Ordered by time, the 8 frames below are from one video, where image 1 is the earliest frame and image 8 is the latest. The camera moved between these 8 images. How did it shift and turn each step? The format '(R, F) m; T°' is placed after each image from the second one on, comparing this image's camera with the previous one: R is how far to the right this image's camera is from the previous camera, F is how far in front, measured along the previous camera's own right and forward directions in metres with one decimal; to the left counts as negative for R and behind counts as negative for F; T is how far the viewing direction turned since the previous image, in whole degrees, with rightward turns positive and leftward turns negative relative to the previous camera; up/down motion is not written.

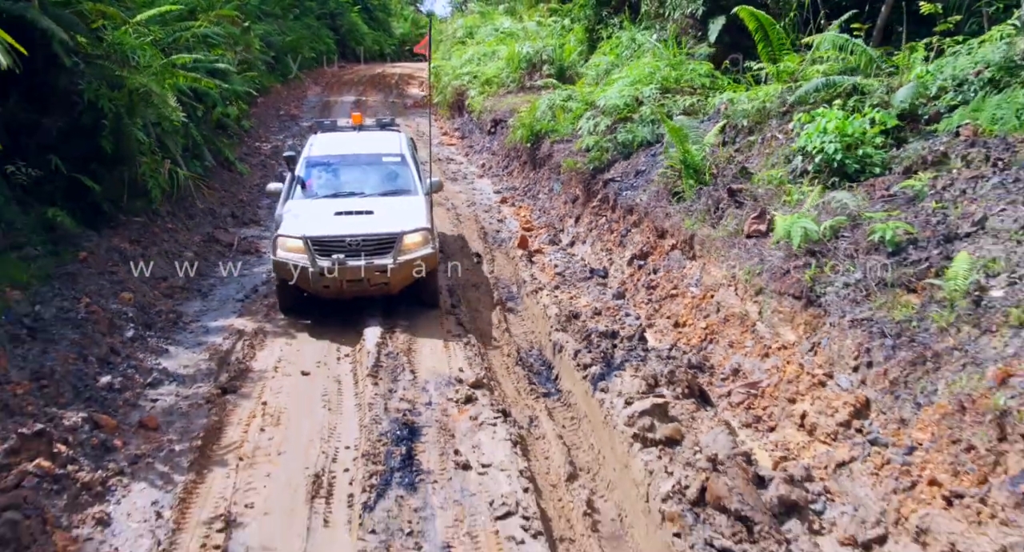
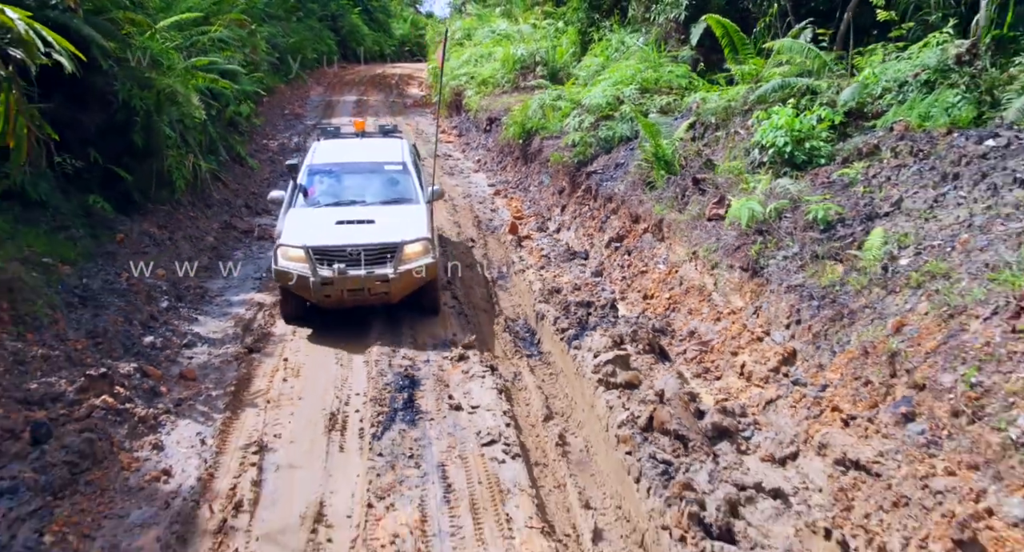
(+0.1, -0.9) m; 0°
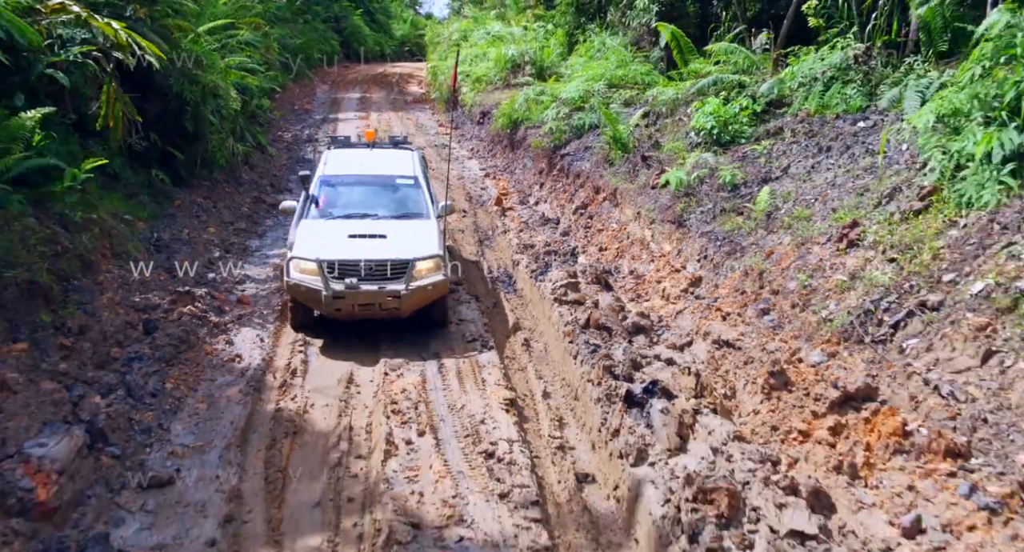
(+0.2, -1.9) m; 0°
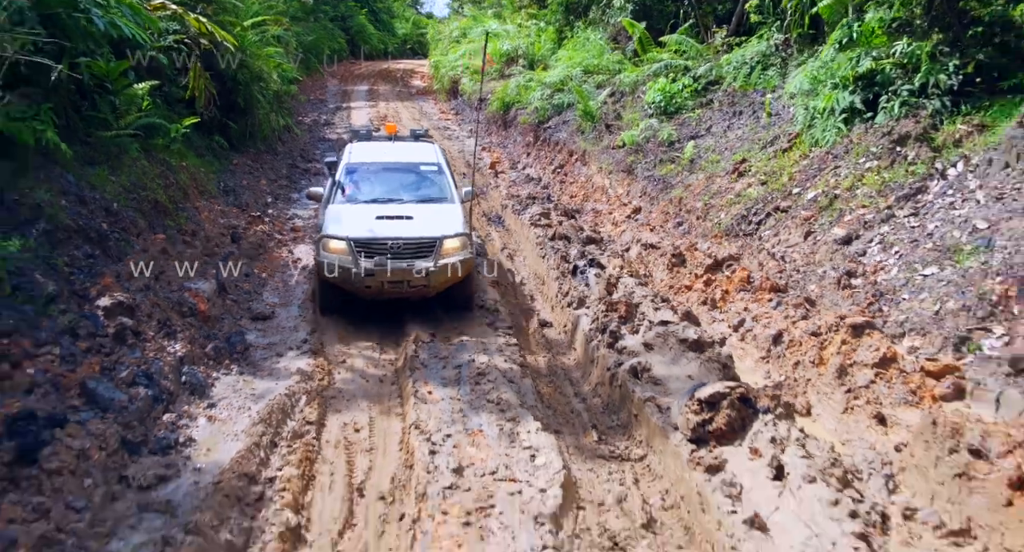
(+0.2, -2.6) m; 0°
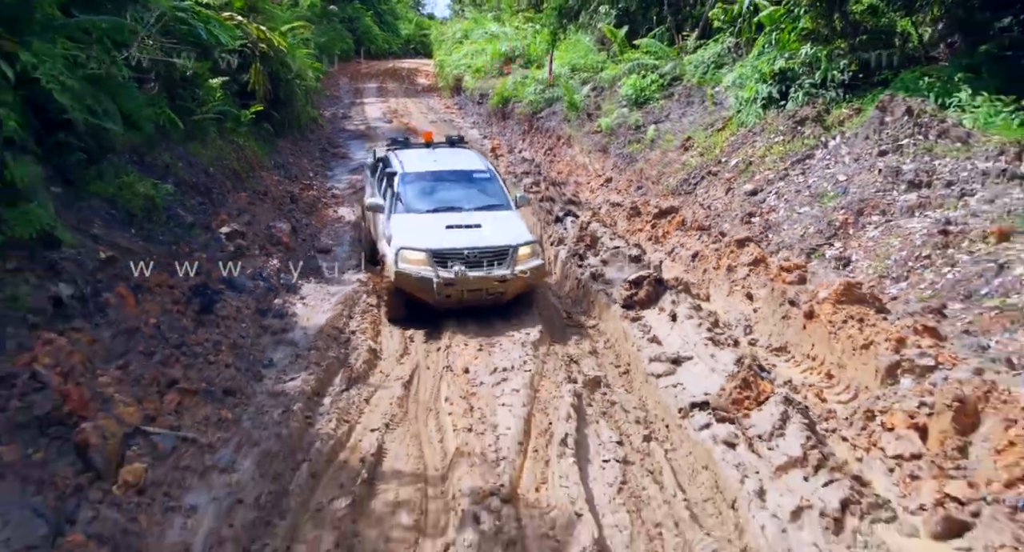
(0.0, -2.6) m; 0°
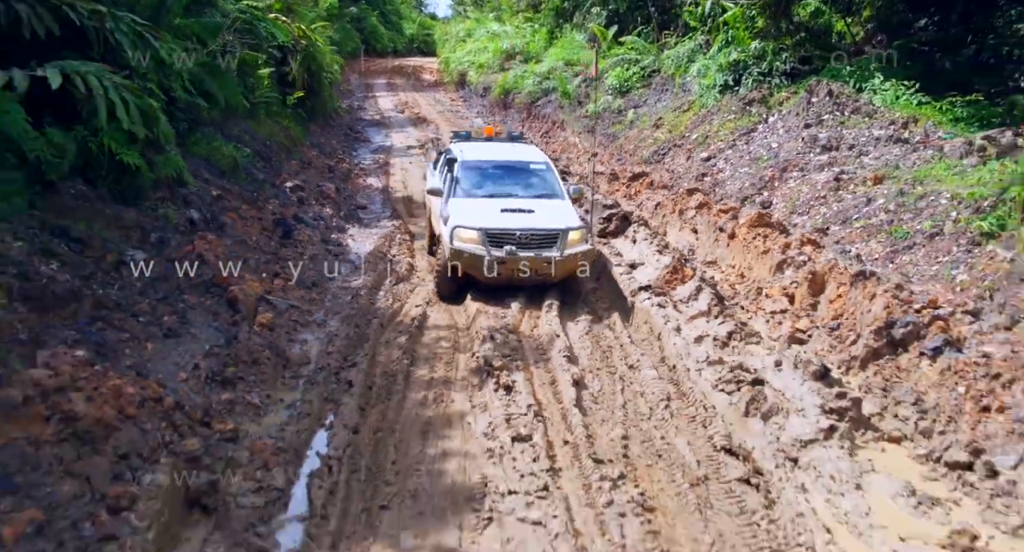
(0.0, -2.4) m; 0°
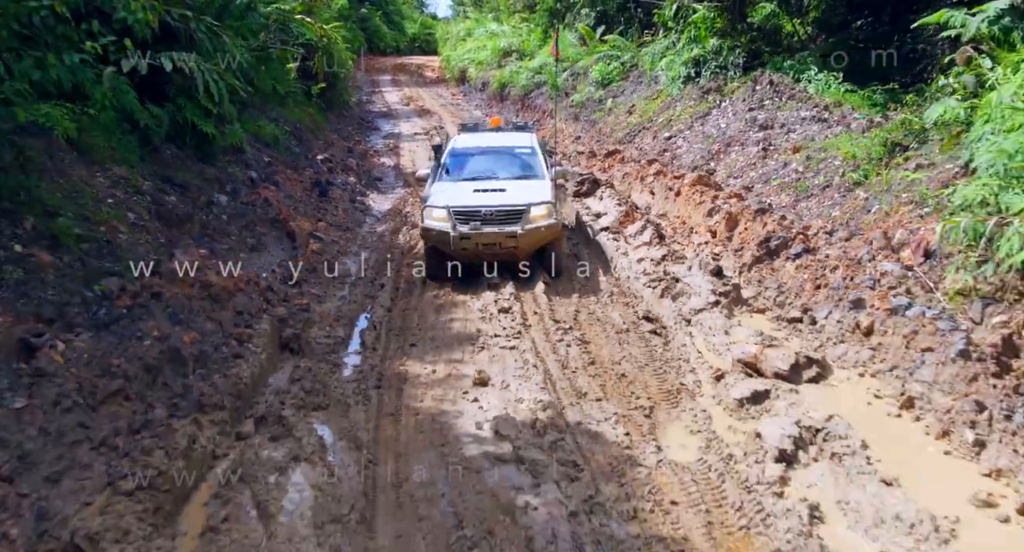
(+0.1, -2.3) m; 0°
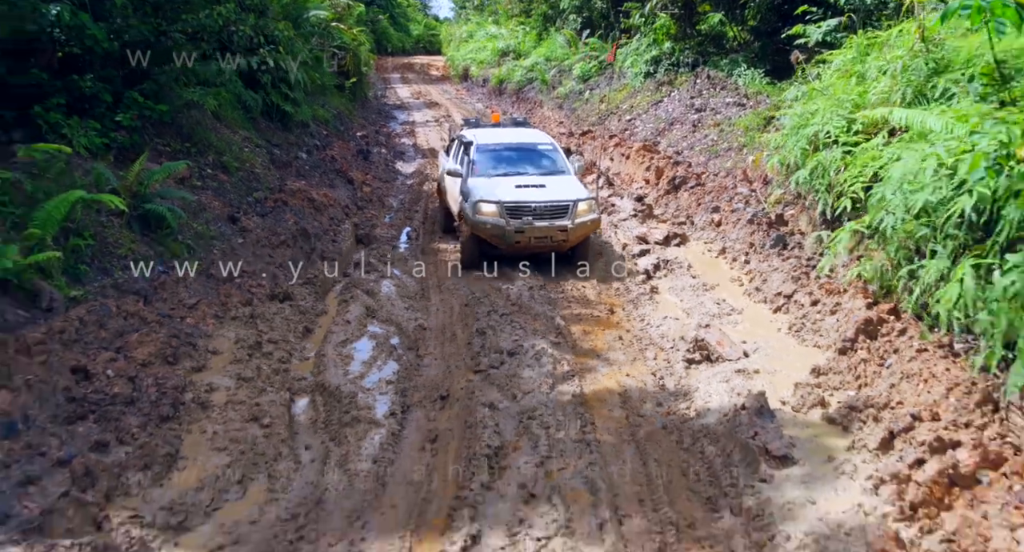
(+0.1, -4.0) m; 0°
